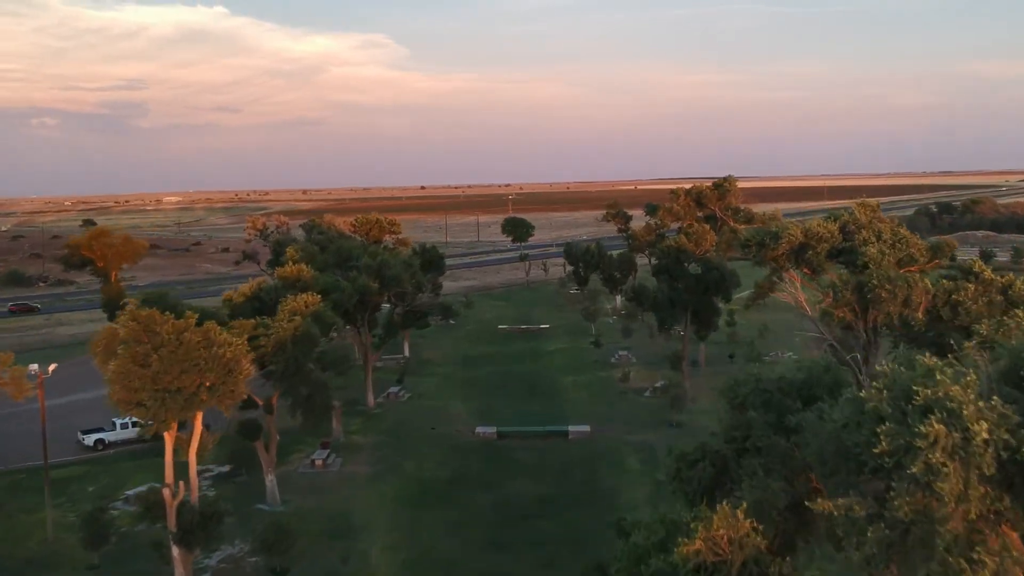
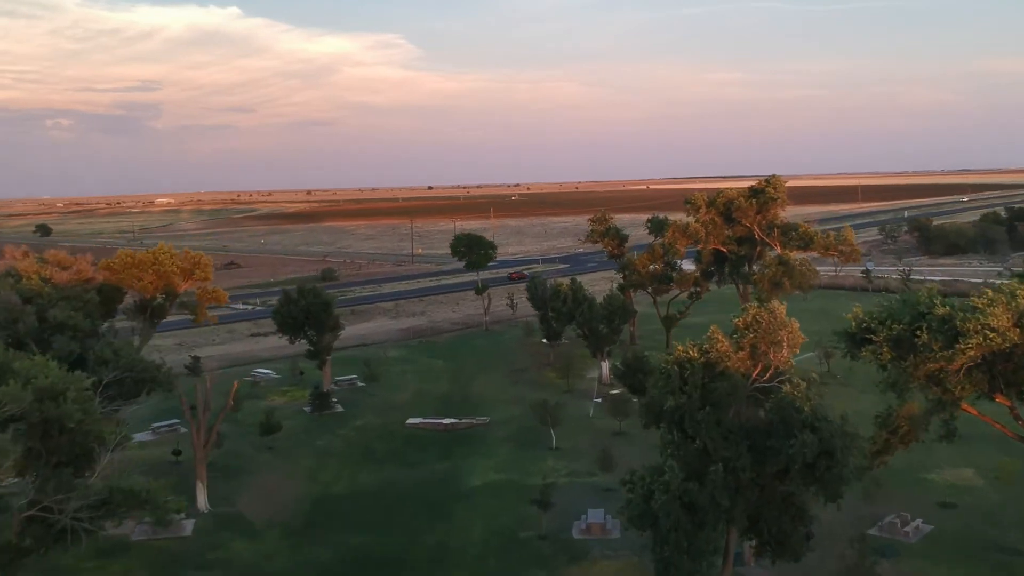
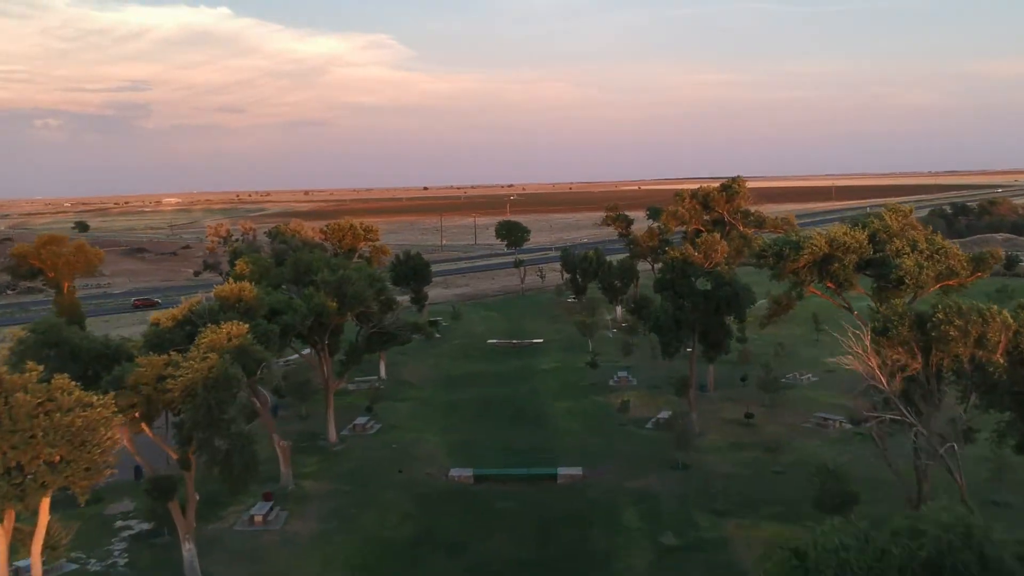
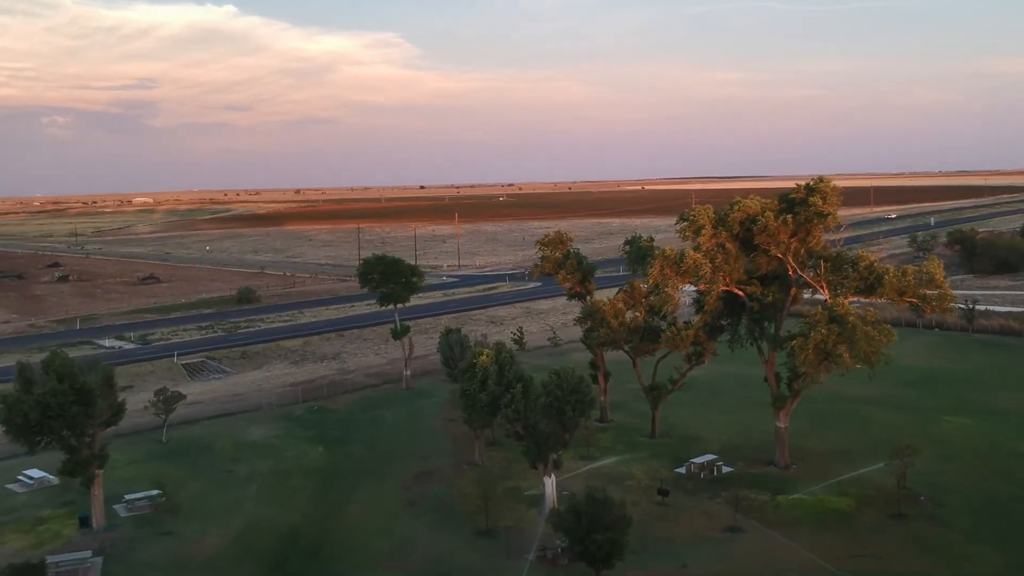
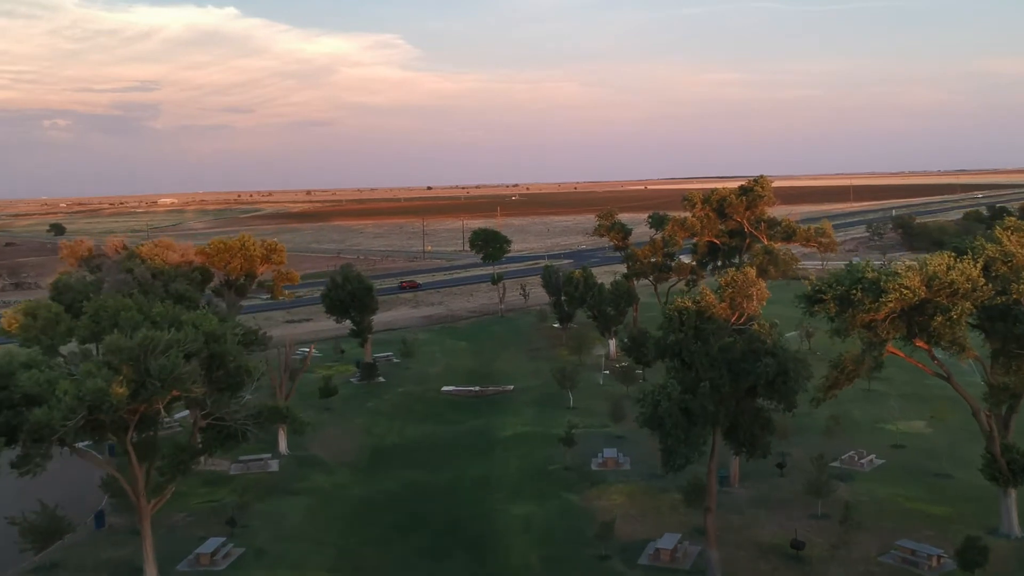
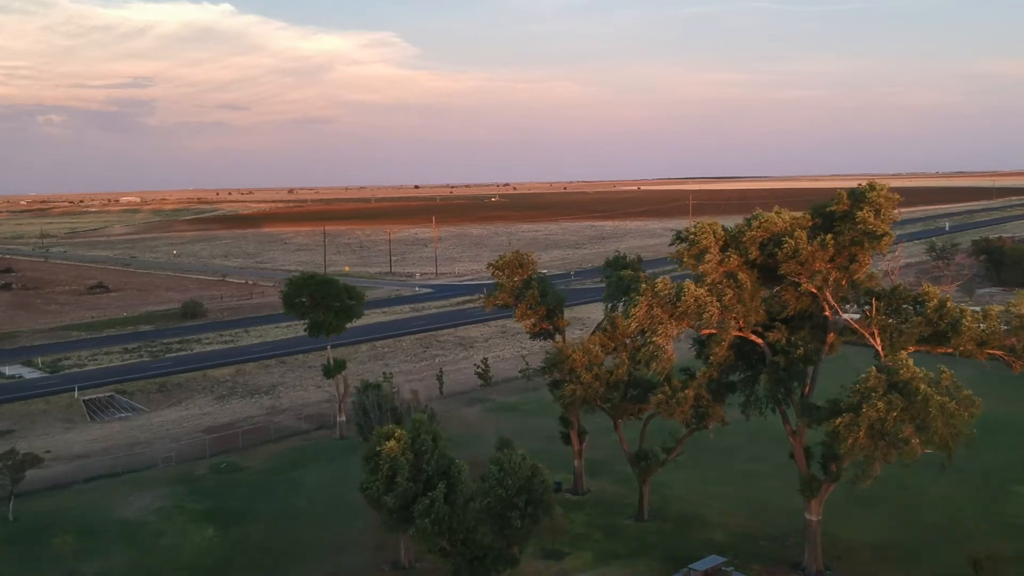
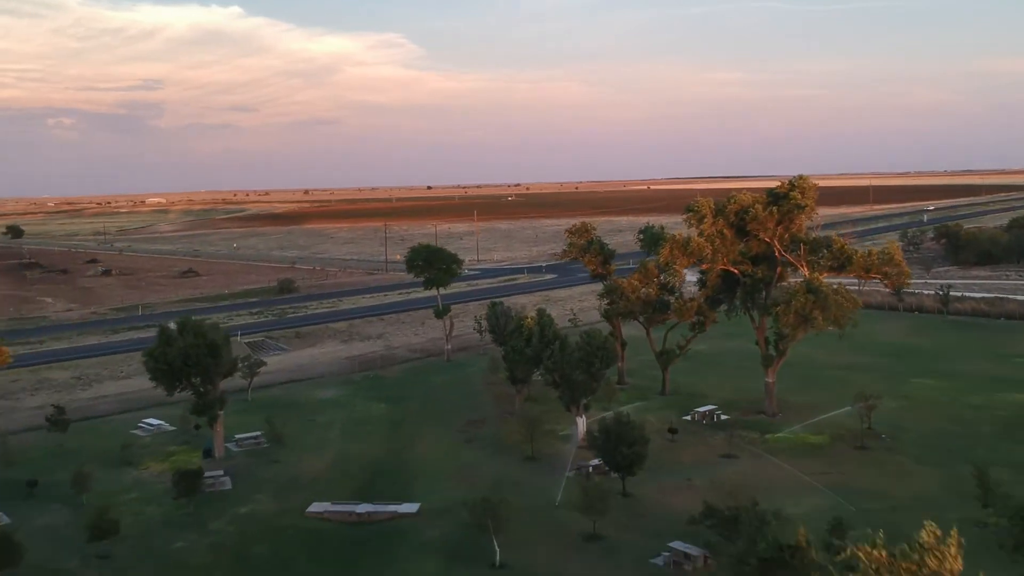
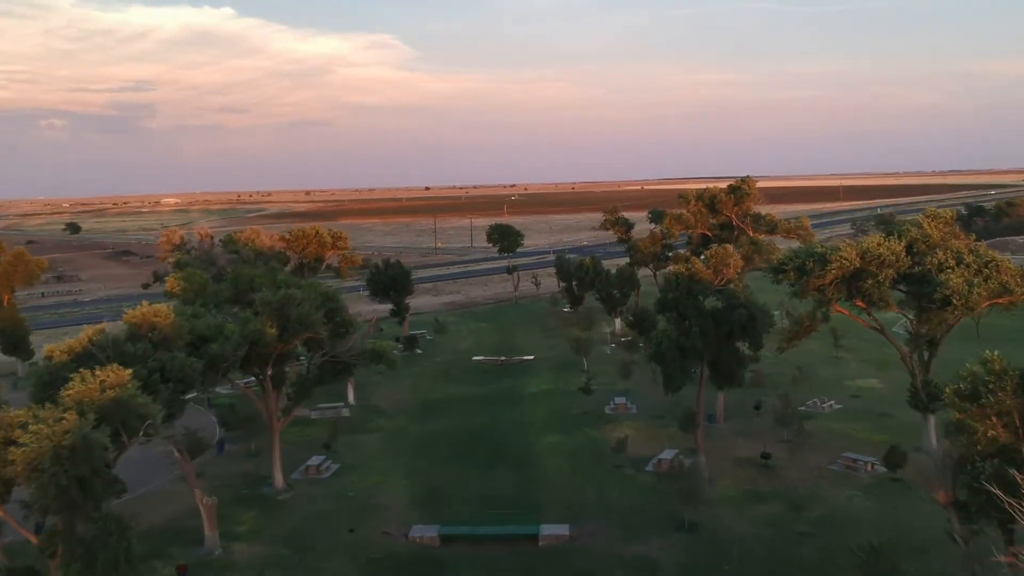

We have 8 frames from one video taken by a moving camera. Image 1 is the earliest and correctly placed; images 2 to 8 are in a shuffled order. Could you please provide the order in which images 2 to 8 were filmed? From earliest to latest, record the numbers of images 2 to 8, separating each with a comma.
3, 8, 5, 2, 7, 4, 6
